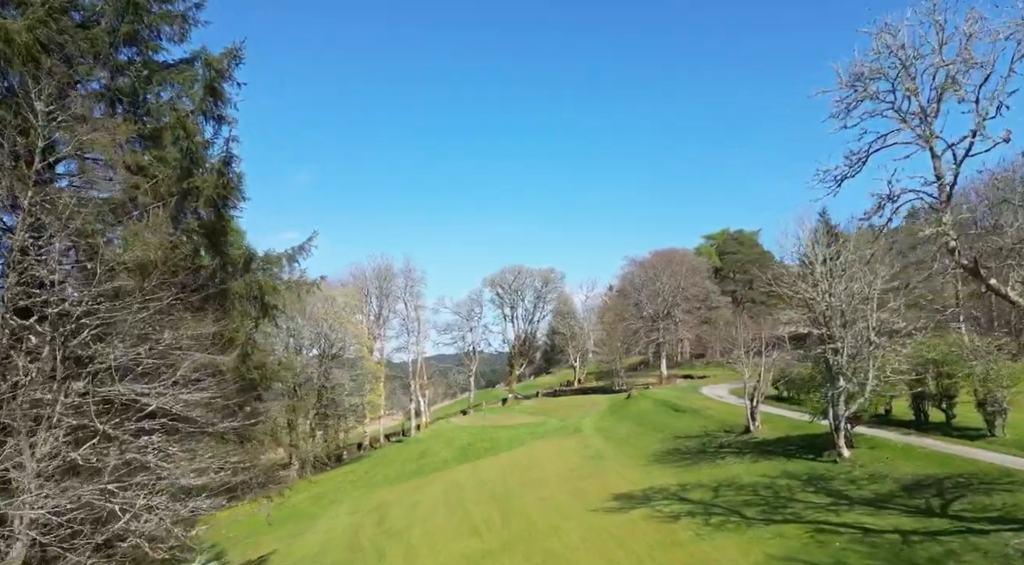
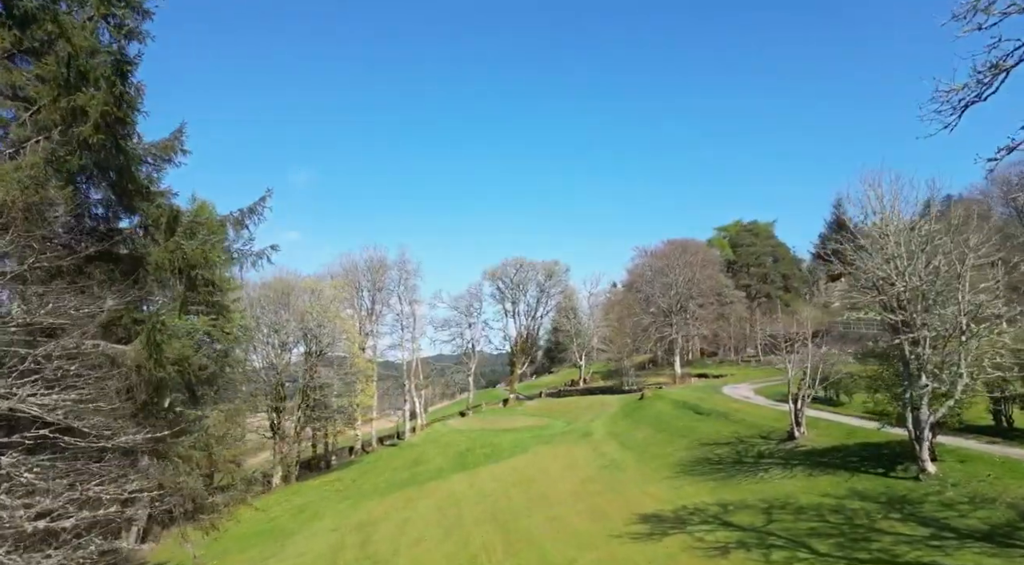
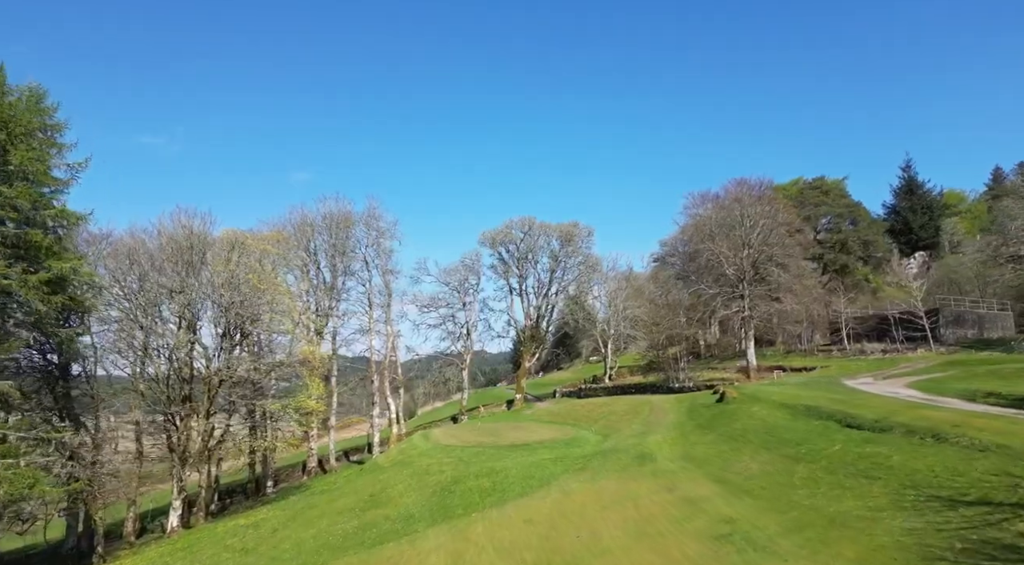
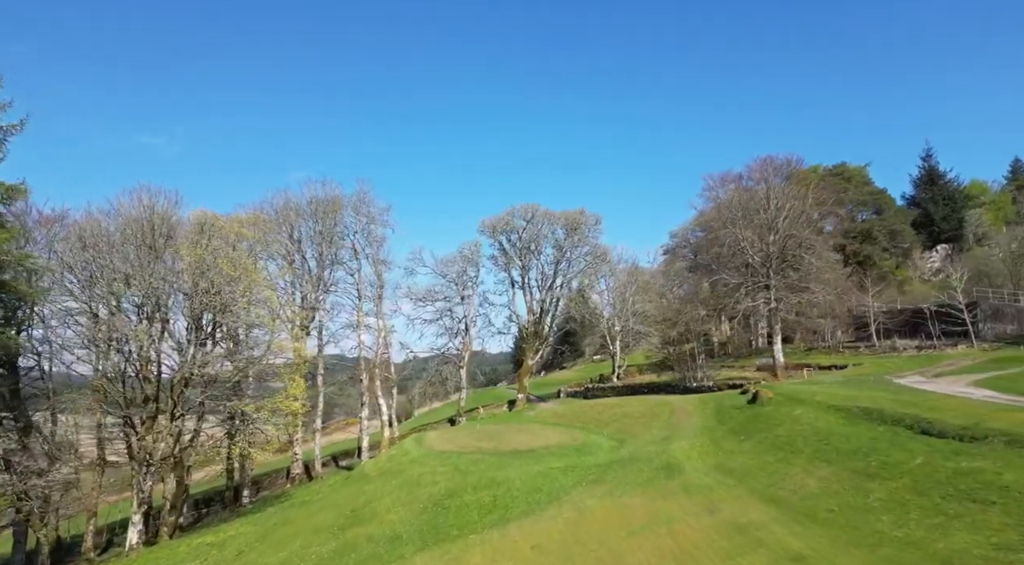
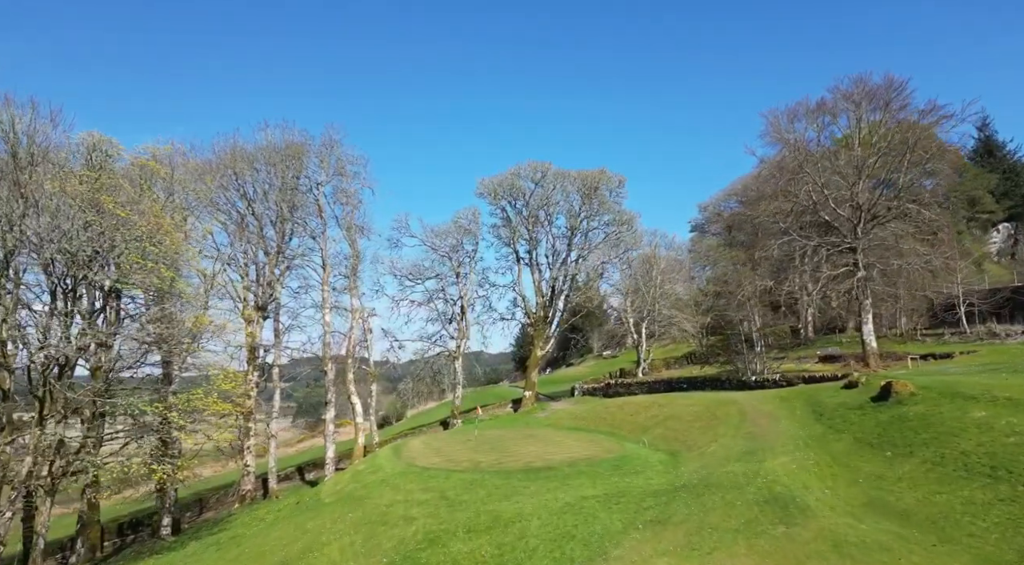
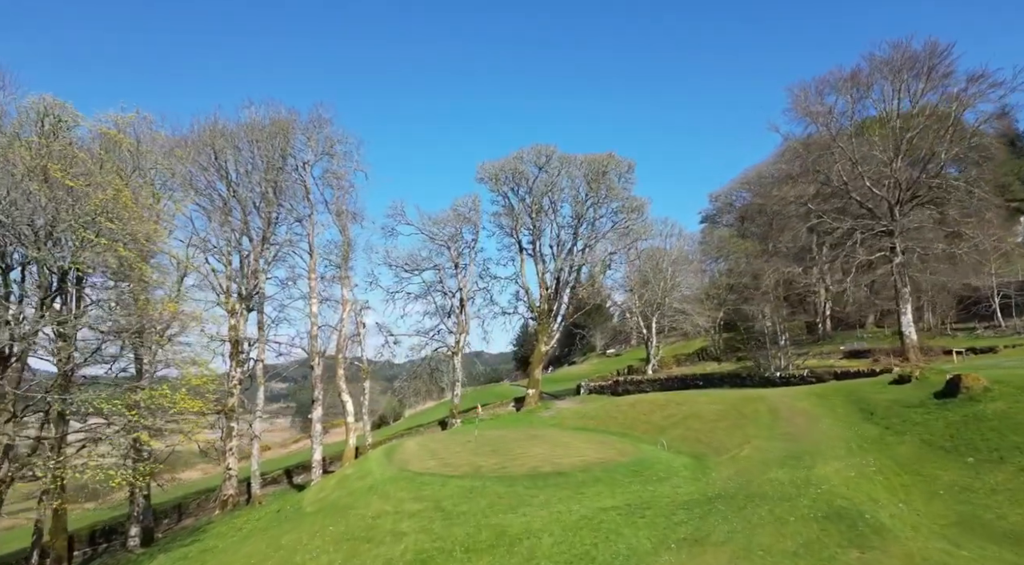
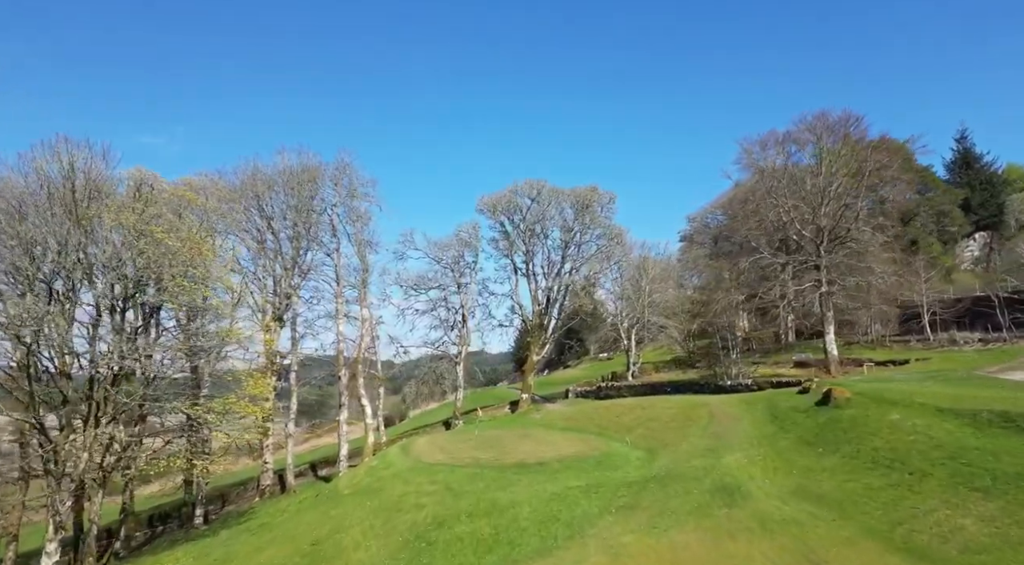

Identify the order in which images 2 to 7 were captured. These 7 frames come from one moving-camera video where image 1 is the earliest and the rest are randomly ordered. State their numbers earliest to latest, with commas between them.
2, 3, 4, 7, 5, 6
